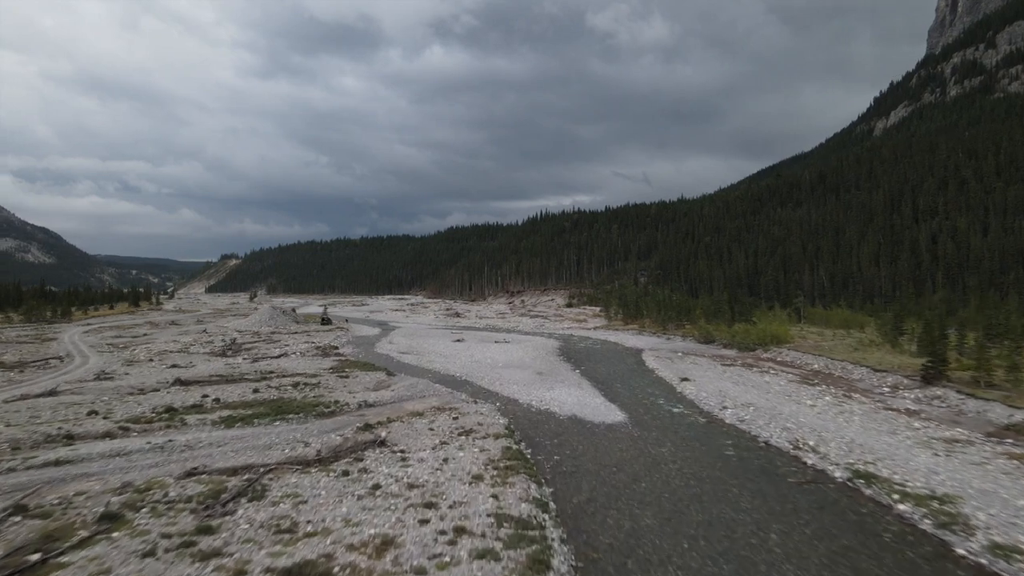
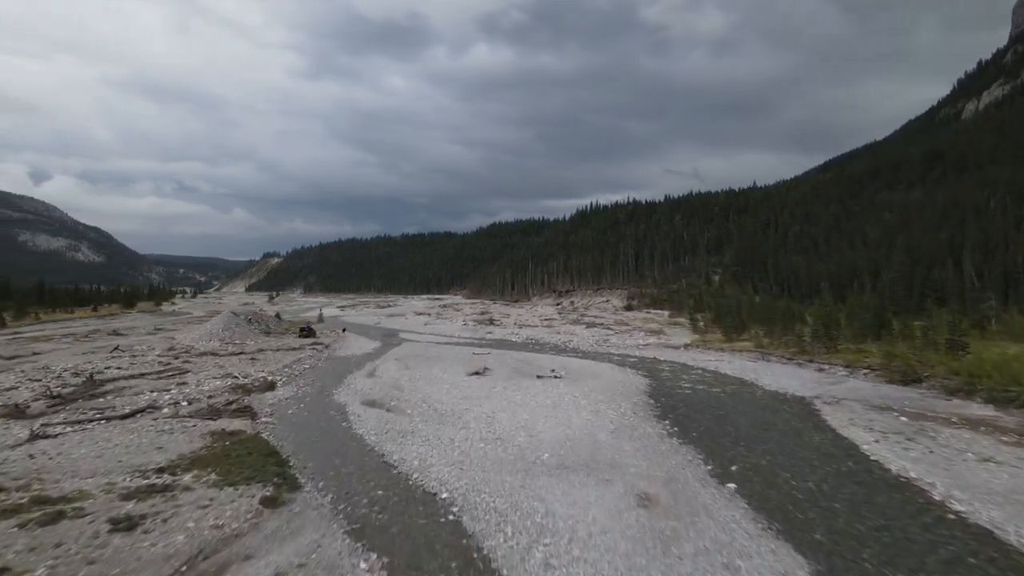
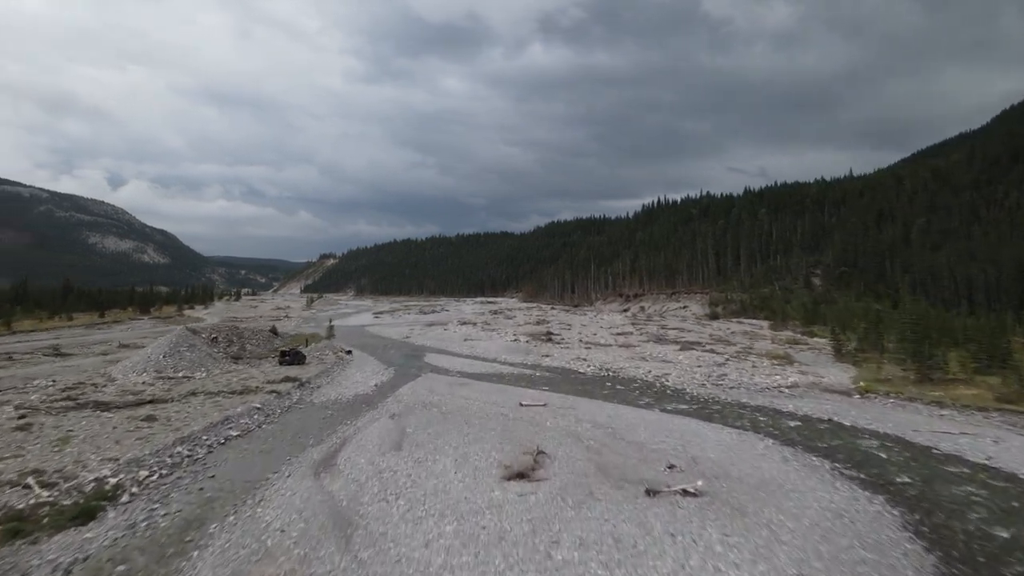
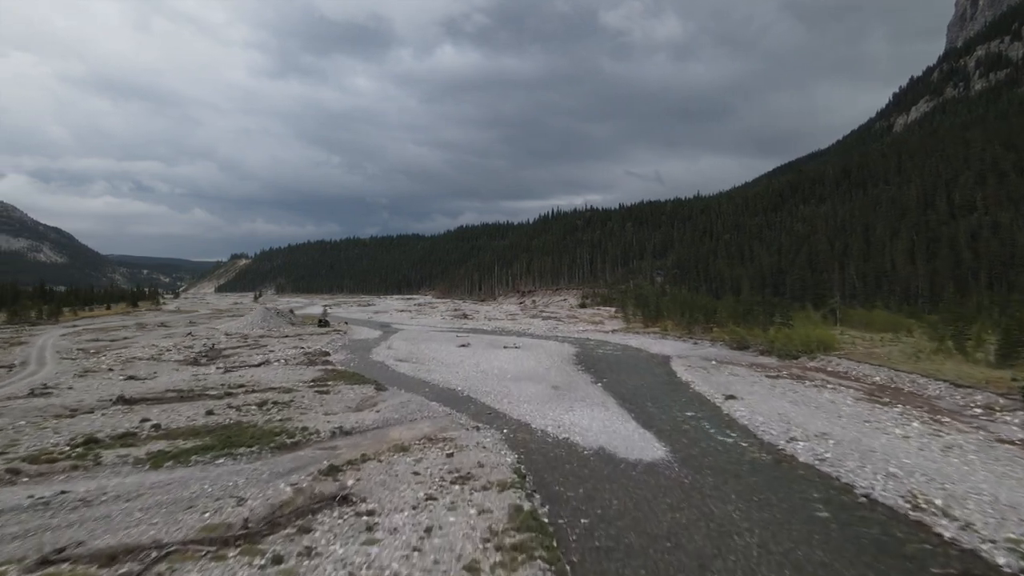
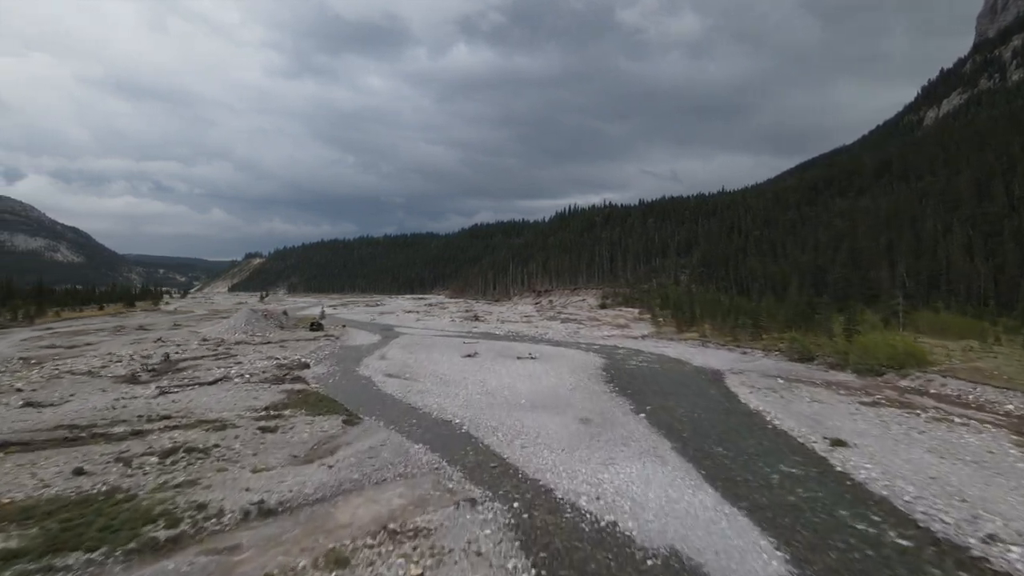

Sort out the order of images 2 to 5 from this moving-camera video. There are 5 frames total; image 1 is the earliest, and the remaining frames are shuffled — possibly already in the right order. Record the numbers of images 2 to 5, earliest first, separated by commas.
4, 5, 2, 3
